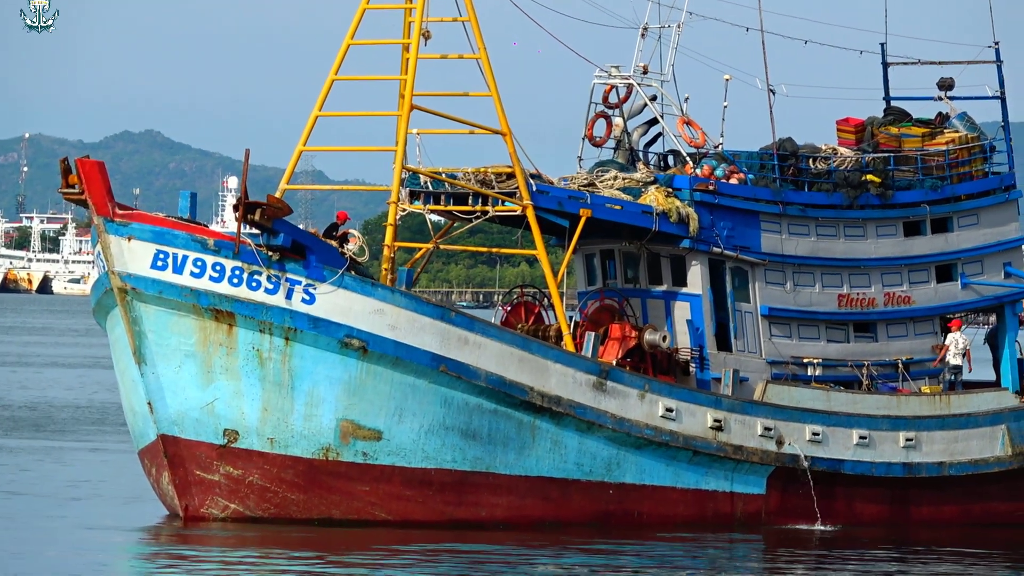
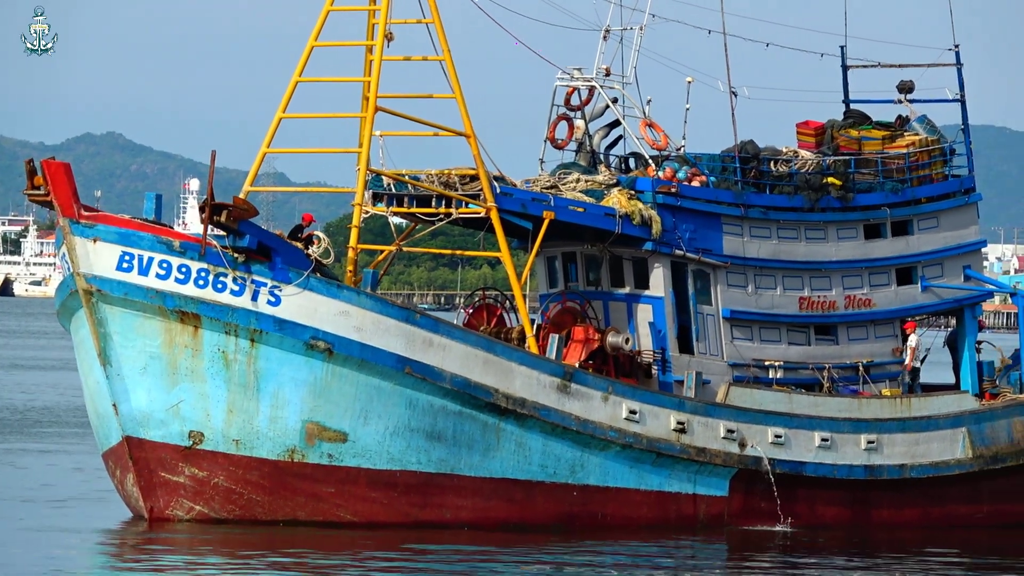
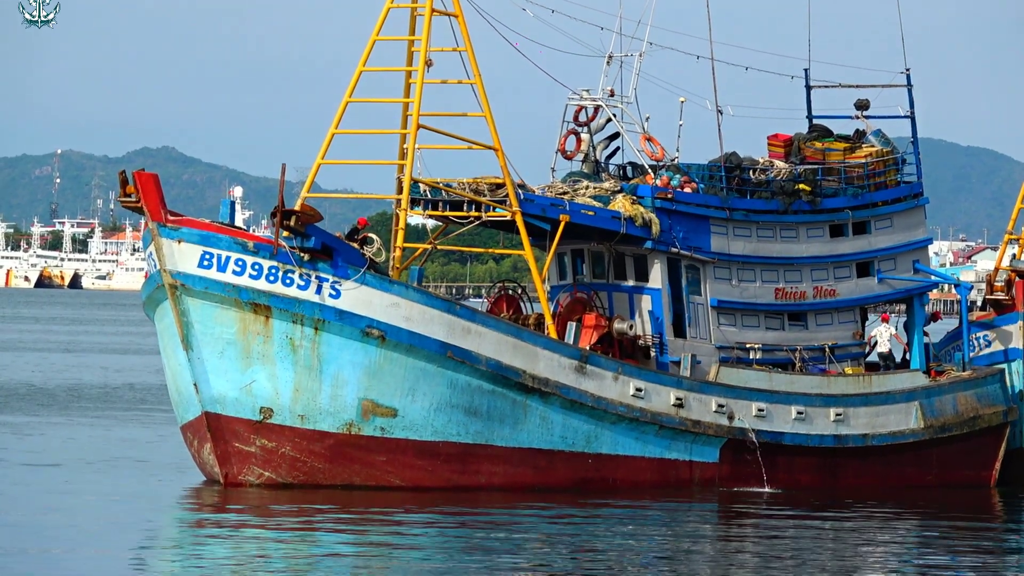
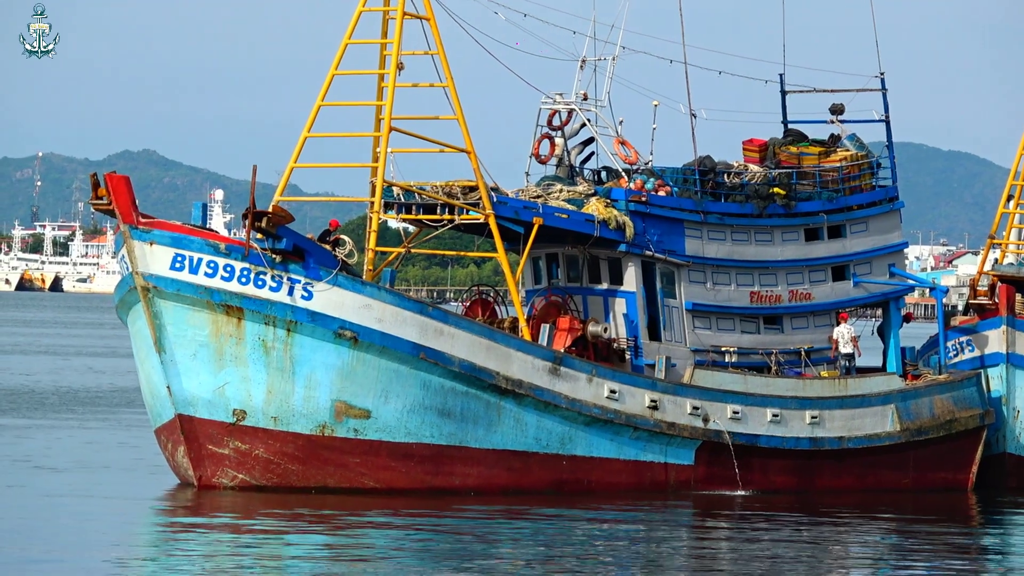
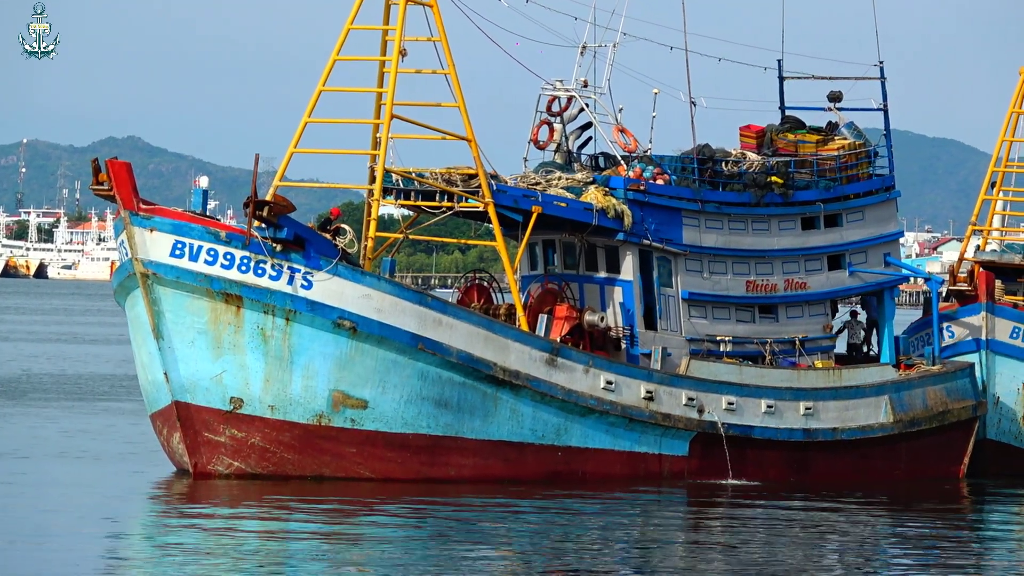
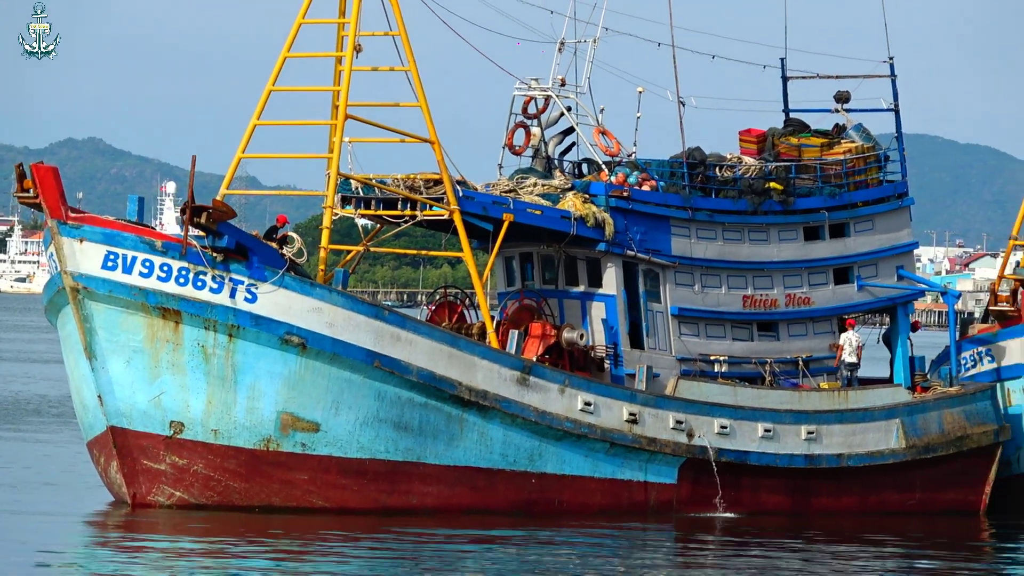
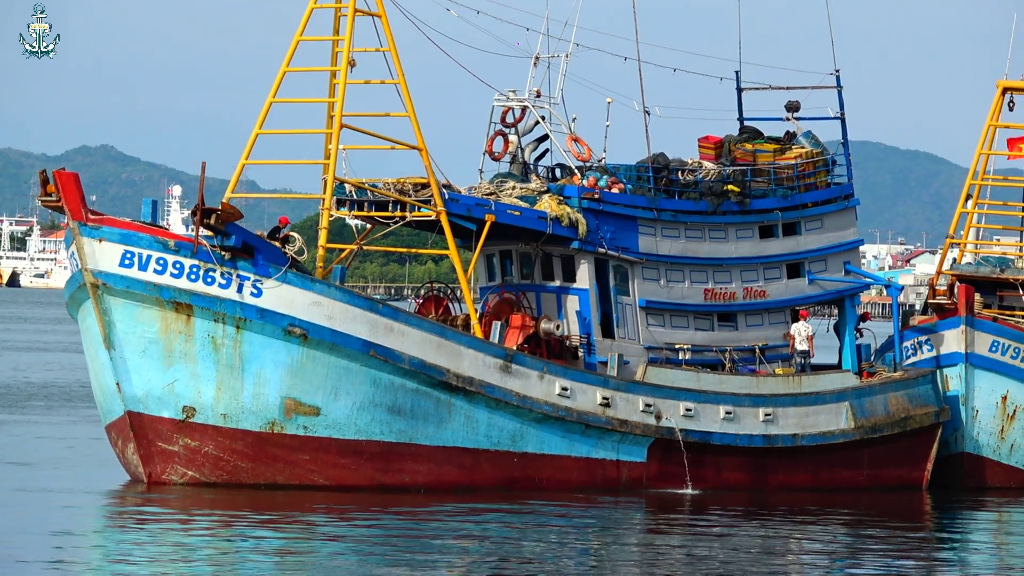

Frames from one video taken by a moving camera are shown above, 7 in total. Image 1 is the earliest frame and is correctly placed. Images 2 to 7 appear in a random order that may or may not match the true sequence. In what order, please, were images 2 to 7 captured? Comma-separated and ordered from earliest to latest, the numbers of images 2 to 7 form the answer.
2, 6, 7, 4, 3, 5
